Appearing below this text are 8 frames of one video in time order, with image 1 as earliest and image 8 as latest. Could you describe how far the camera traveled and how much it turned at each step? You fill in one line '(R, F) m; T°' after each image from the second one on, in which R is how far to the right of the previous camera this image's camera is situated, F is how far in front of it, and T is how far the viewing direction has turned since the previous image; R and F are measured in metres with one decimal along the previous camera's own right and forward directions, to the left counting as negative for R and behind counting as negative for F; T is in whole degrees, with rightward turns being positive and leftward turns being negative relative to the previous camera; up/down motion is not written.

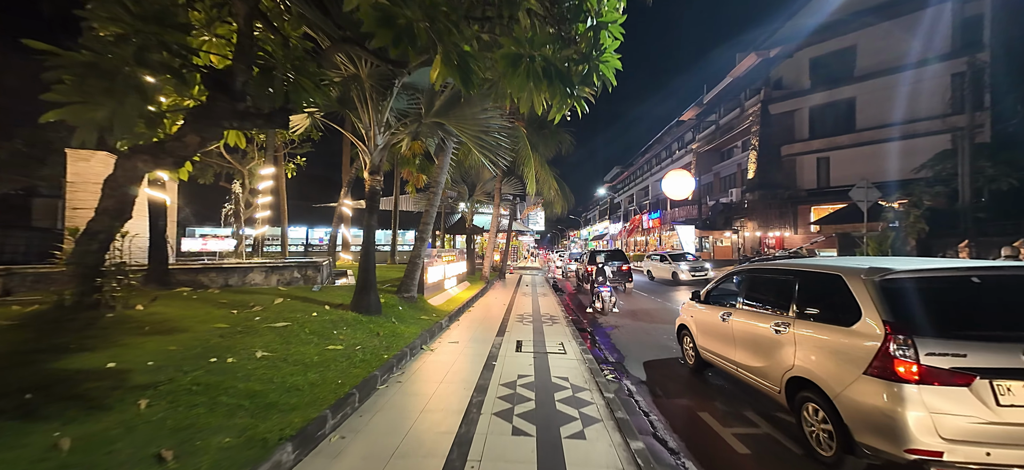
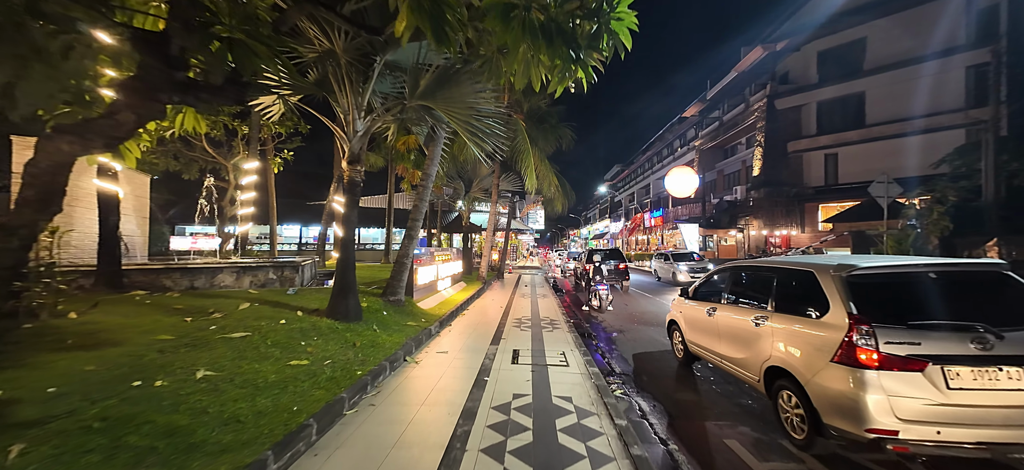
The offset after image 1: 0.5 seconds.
(+0.1, +0.7) m; 0°
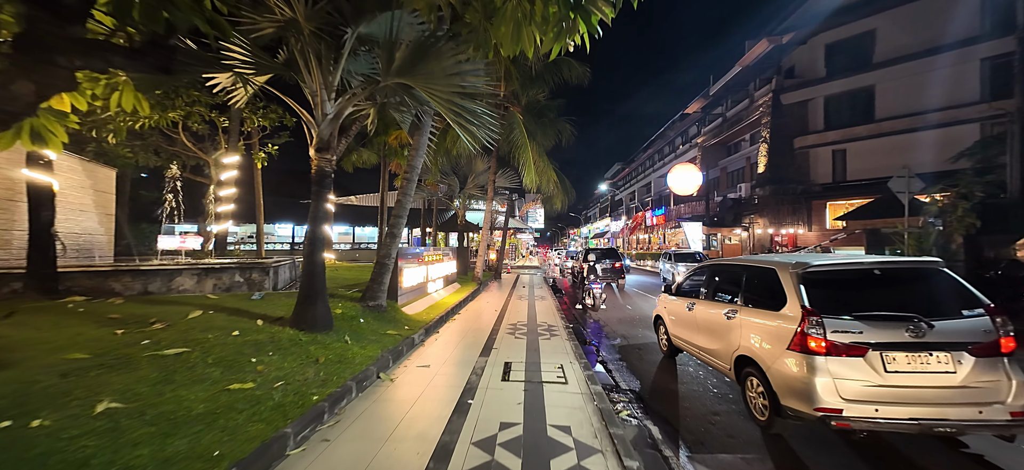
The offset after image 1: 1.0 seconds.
(+0.1, +0.7) m; 0°
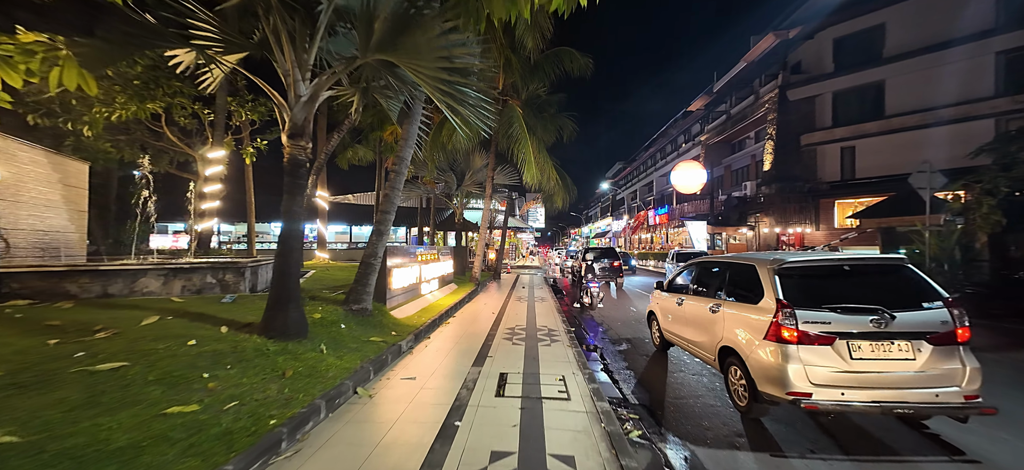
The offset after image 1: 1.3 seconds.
(+0.1, +0.5) m; 0°
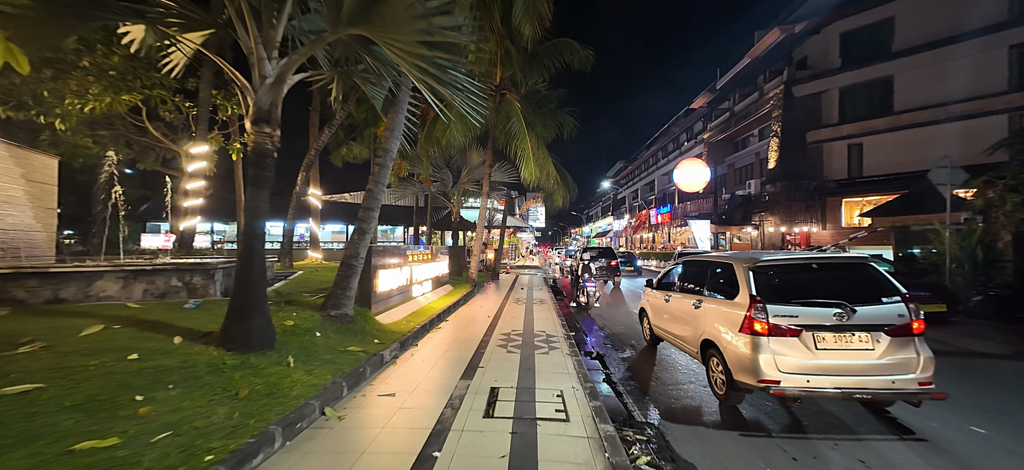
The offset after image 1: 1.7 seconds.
(+0.1, +0.5) m; 0°
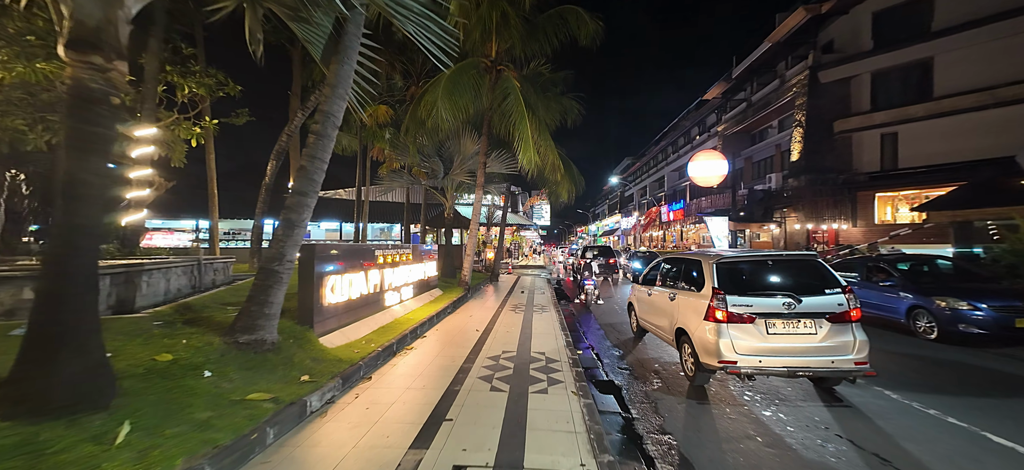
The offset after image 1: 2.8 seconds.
(+0.2, +1.6) m; -1°
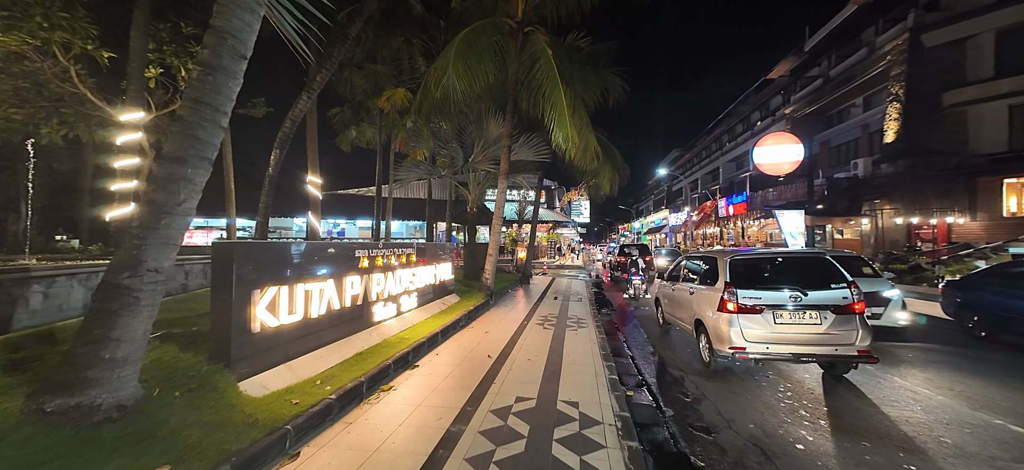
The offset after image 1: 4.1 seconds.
(+0.2, +1.8) m; -6°
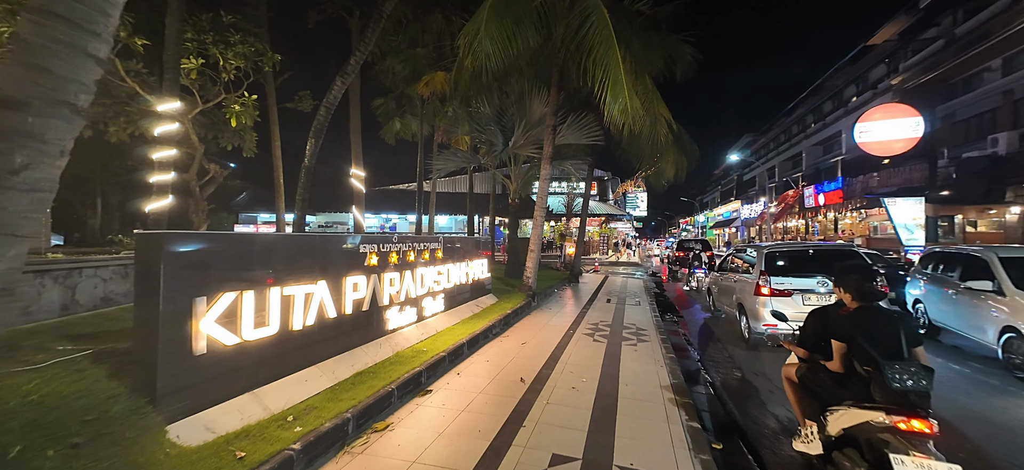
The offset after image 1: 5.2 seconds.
(+0.1, +1.2) m; -8°
